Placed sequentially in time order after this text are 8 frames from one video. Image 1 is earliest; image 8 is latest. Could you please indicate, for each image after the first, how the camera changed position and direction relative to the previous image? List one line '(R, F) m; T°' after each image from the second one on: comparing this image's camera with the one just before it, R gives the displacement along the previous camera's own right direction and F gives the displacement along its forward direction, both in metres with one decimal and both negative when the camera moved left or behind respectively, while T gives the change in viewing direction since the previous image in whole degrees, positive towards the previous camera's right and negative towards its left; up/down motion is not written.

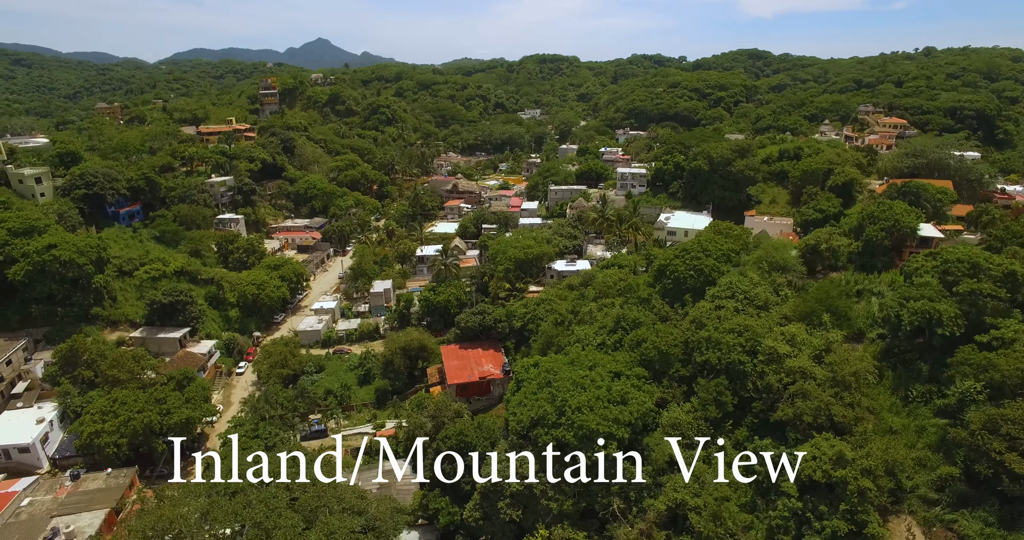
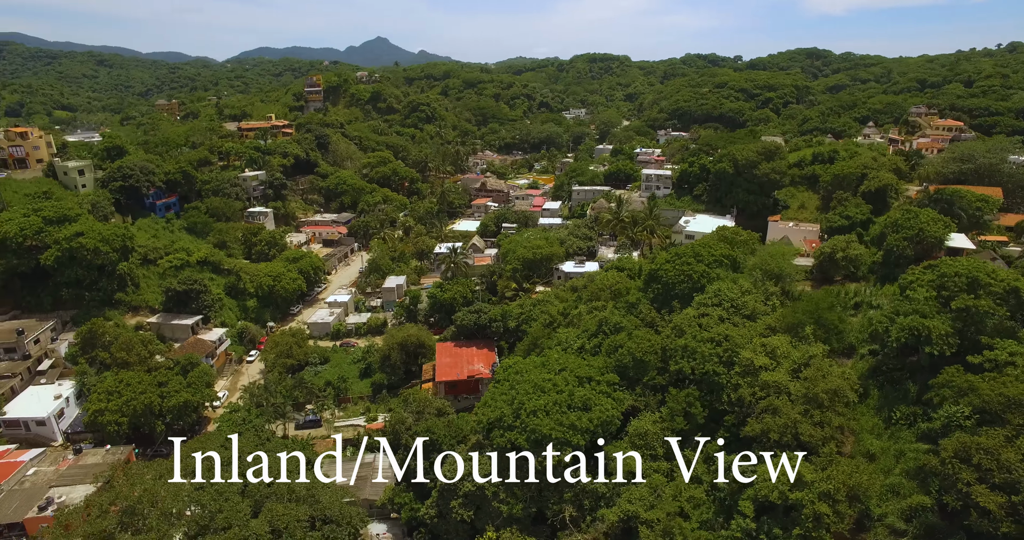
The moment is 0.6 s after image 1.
(+2.4, +0.2) m; -5°
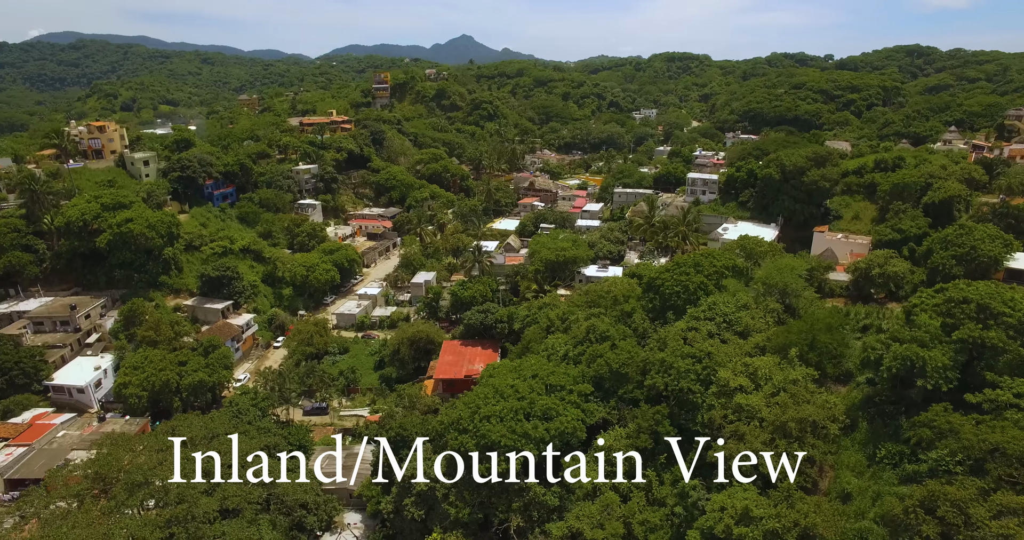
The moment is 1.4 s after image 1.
(+3.0, +0.4) m; -7°
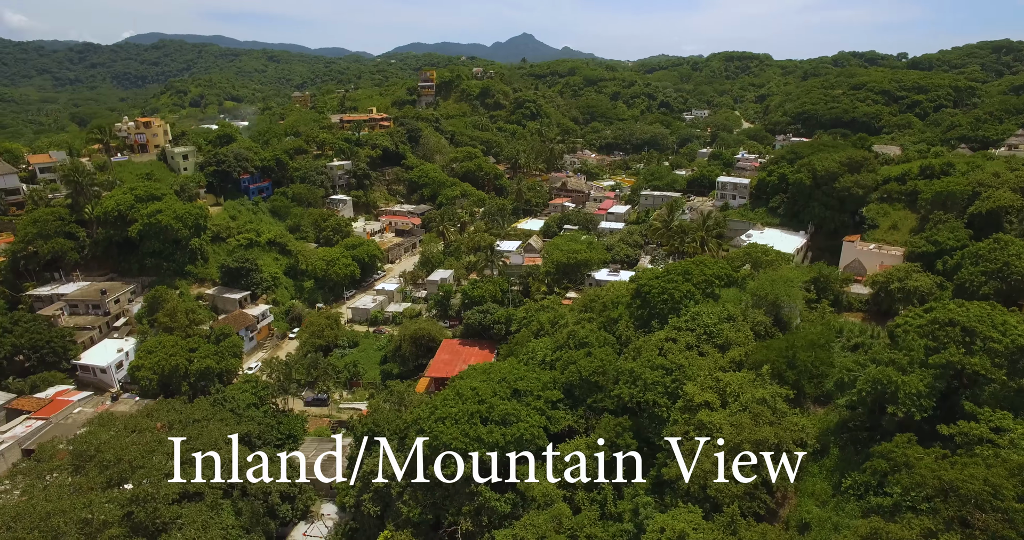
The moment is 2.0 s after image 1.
(+2.4, +0.3) m; -5°
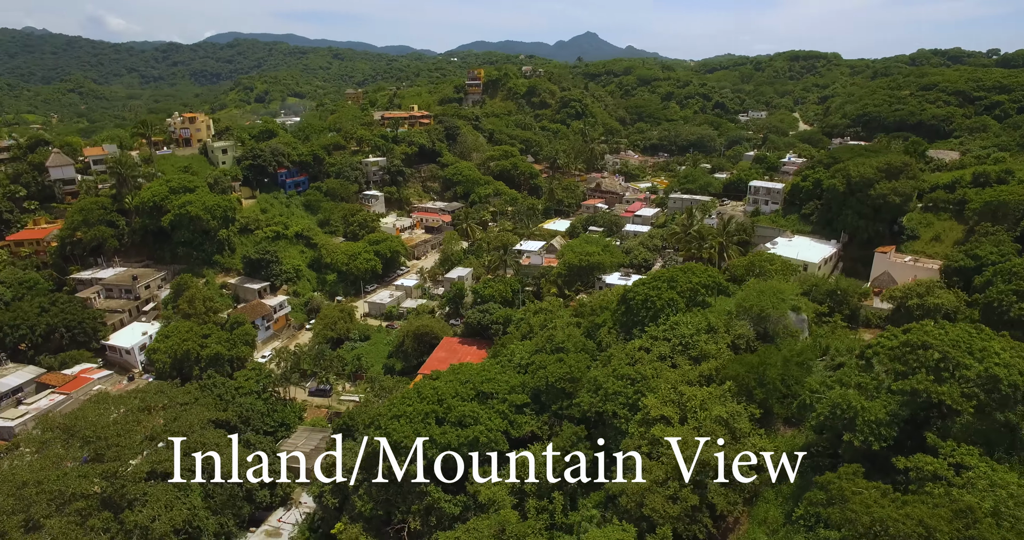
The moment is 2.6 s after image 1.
(+2.5, +0.3) m; -6°
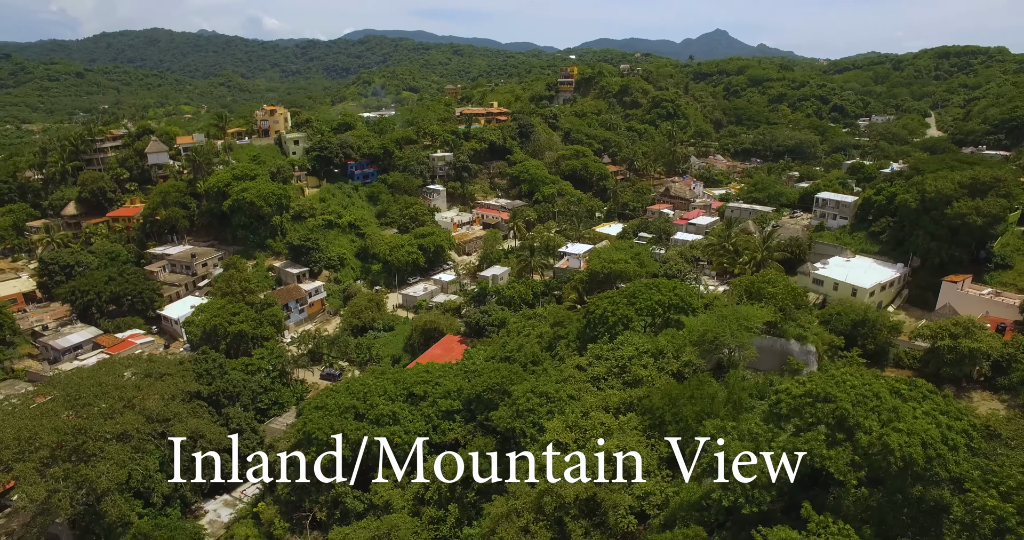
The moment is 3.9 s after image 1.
(+4.8, +1.0) m; -11°
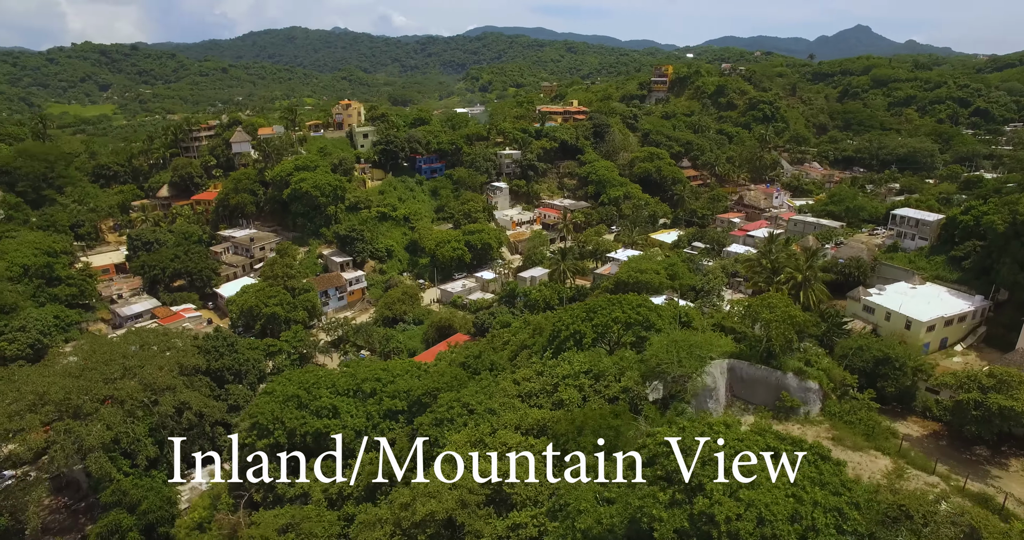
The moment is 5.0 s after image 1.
(+4.2, +1.0) m; -11°
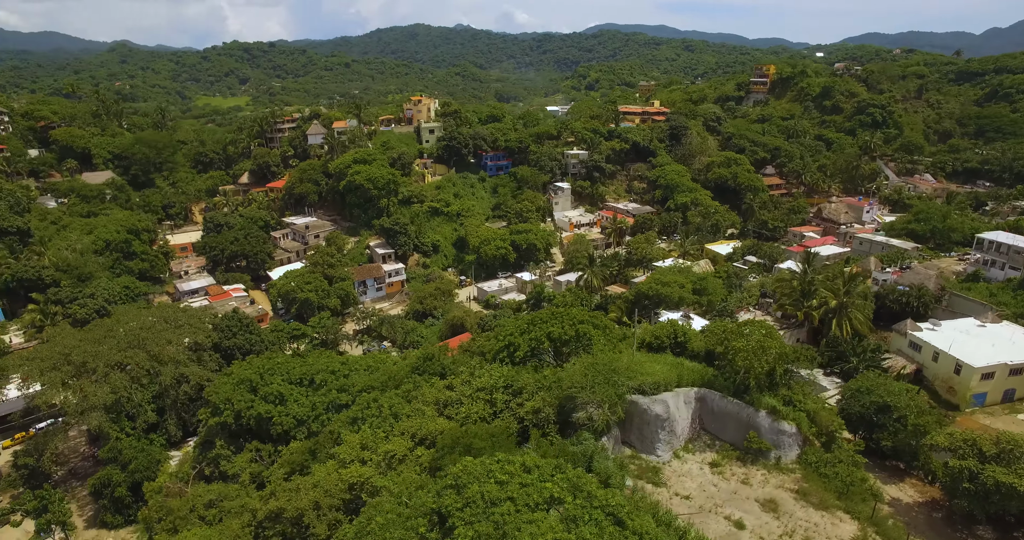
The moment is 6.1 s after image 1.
(+4.3, +1.0) m; -11°
